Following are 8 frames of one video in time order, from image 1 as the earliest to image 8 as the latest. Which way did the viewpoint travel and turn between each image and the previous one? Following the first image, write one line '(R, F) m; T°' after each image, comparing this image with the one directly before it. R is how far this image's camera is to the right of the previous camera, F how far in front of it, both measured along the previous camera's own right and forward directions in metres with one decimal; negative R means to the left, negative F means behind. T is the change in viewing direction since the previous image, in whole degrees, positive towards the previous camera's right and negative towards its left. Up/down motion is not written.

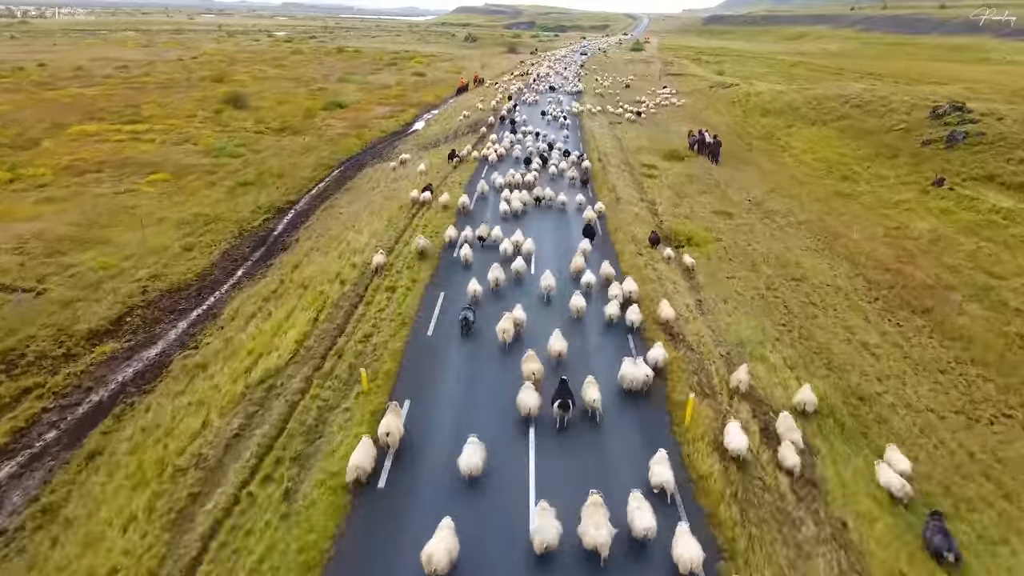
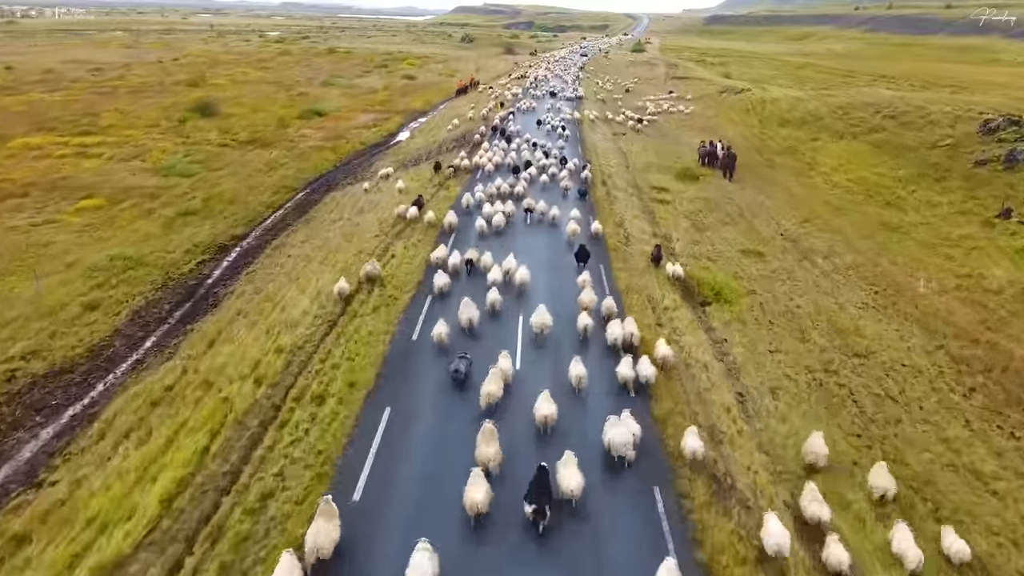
(+0.6, +6.2) m; 0°
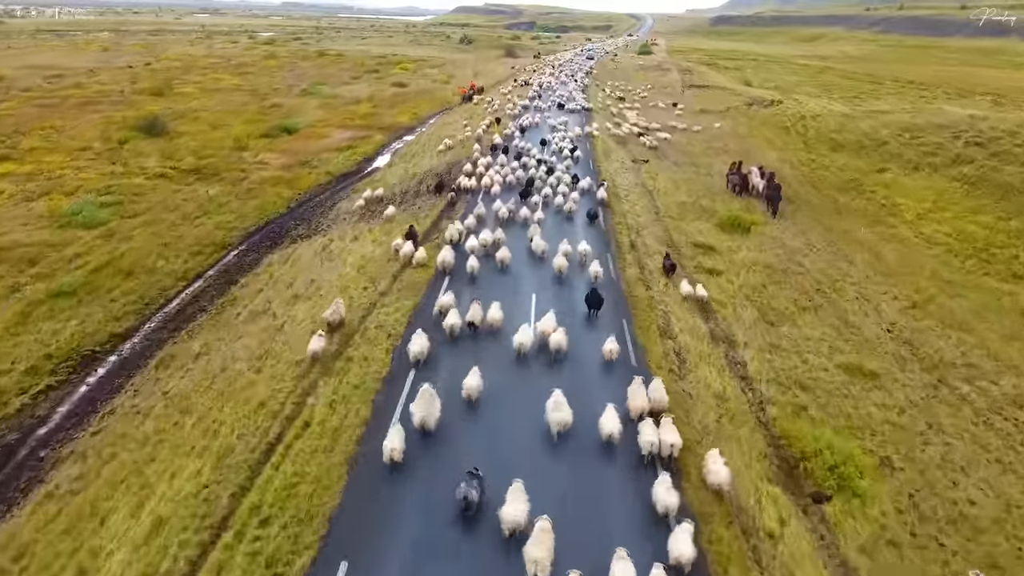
(+0.2, +9.9) m; 0°
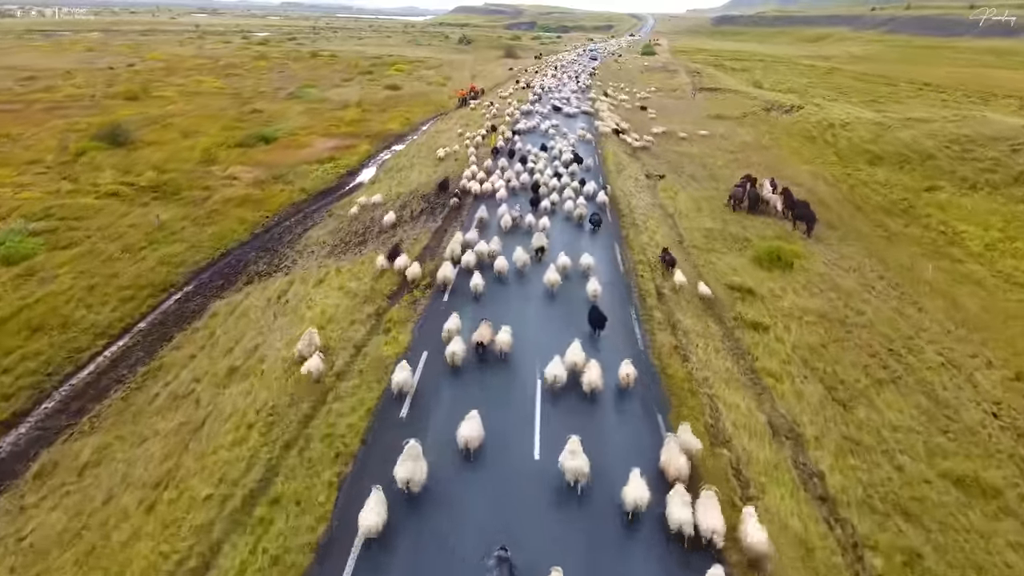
(+0.1, +5.4) m; 0°
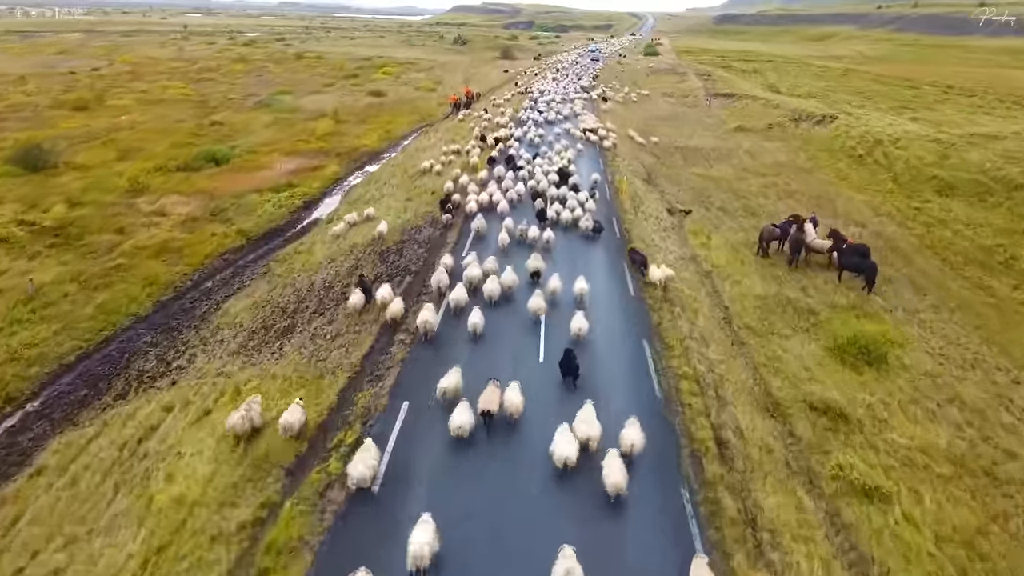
(+0.5, +8.2) m; 0°
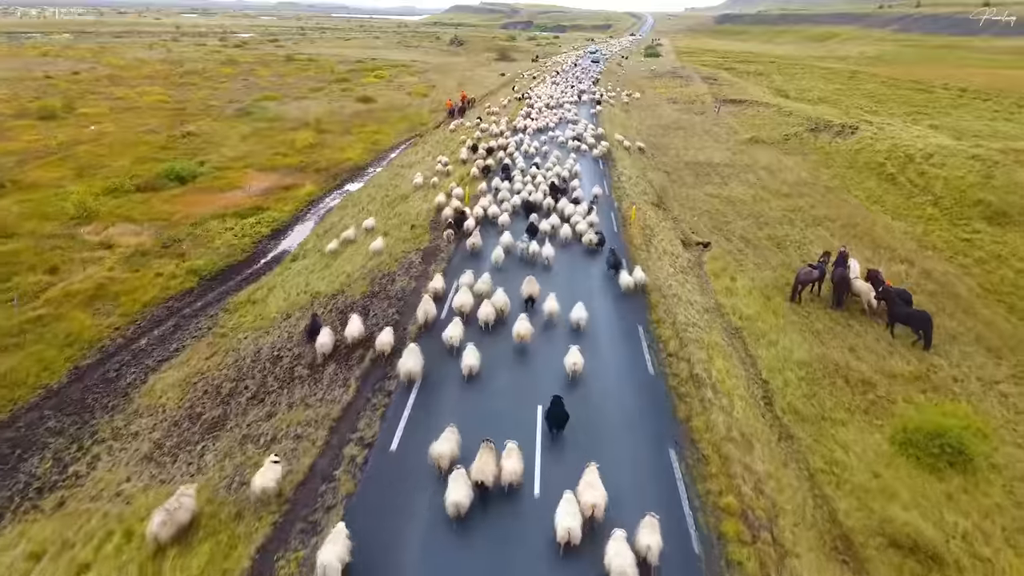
(+0.3, +4.4) m; 0°
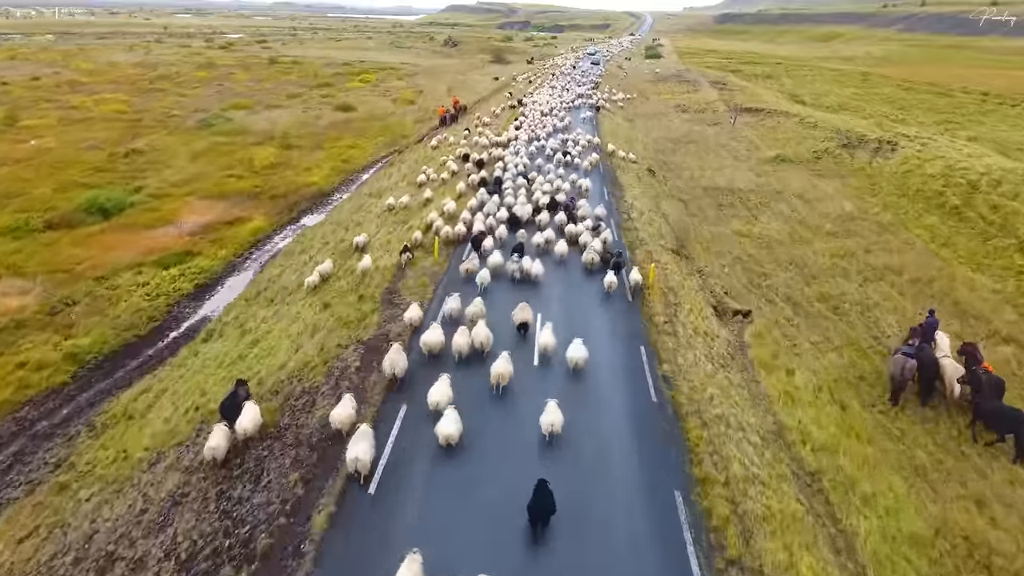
(+0.6, +7.0) m; 0°
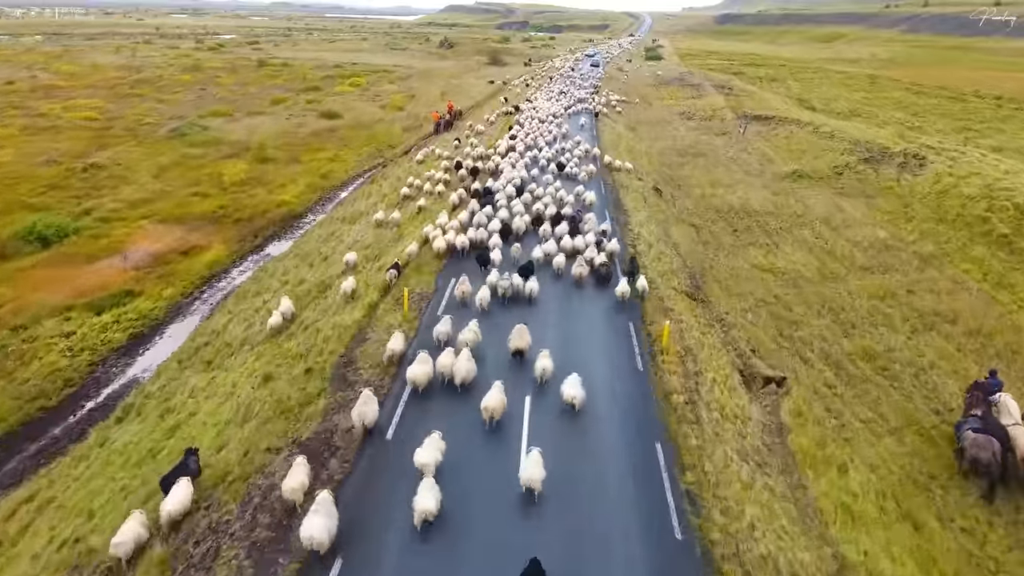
(+0.4, +4.0) m; 0°
